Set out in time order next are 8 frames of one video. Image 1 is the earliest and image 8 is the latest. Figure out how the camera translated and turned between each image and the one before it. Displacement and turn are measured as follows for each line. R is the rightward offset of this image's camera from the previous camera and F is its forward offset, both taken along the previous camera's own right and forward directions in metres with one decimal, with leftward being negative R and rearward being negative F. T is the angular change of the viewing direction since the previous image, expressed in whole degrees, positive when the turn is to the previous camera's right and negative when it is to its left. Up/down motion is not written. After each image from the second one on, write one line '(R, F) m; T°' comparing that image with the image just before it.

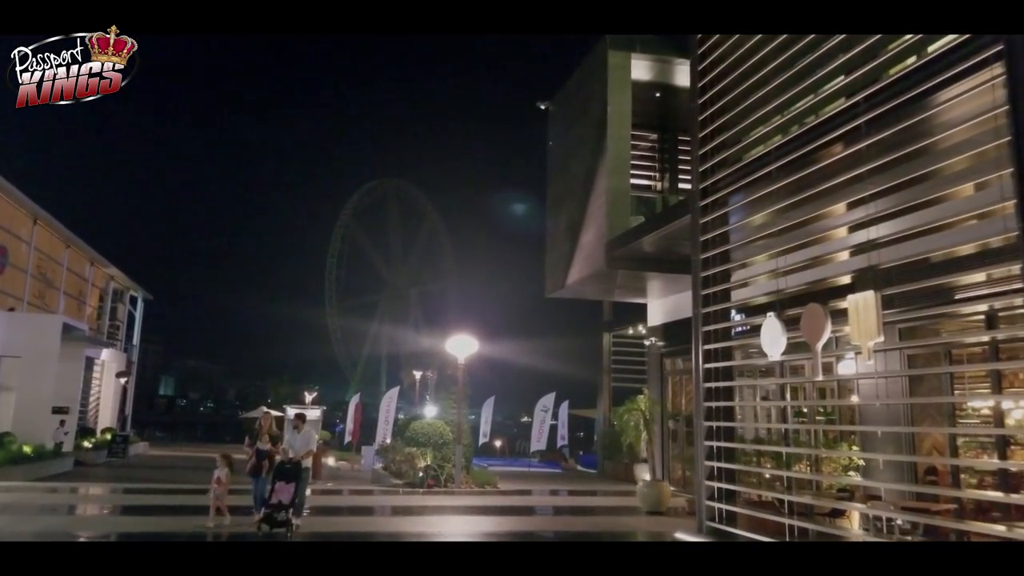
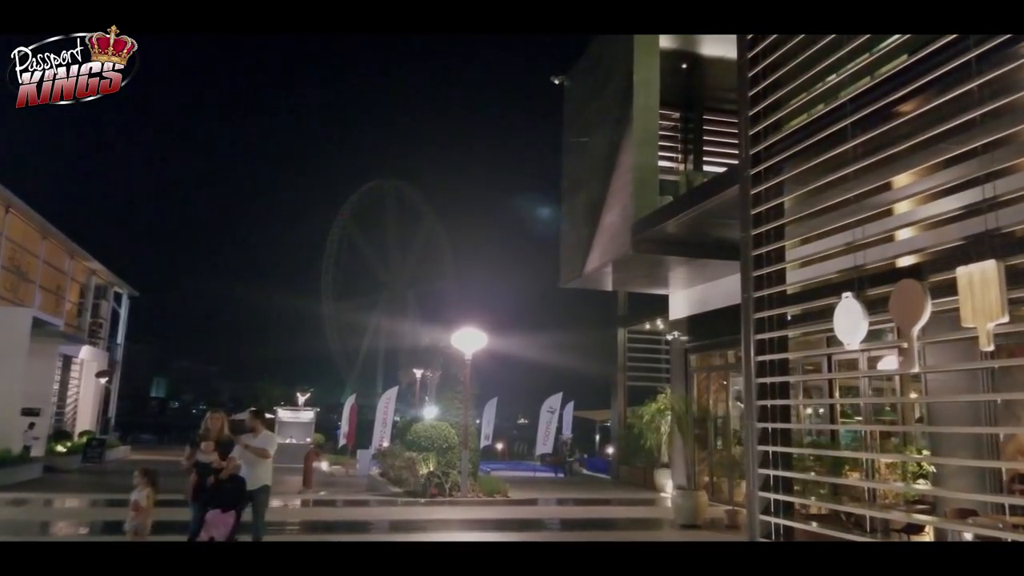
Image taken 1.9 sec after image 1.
(-0.2, +1.0) m; 0°
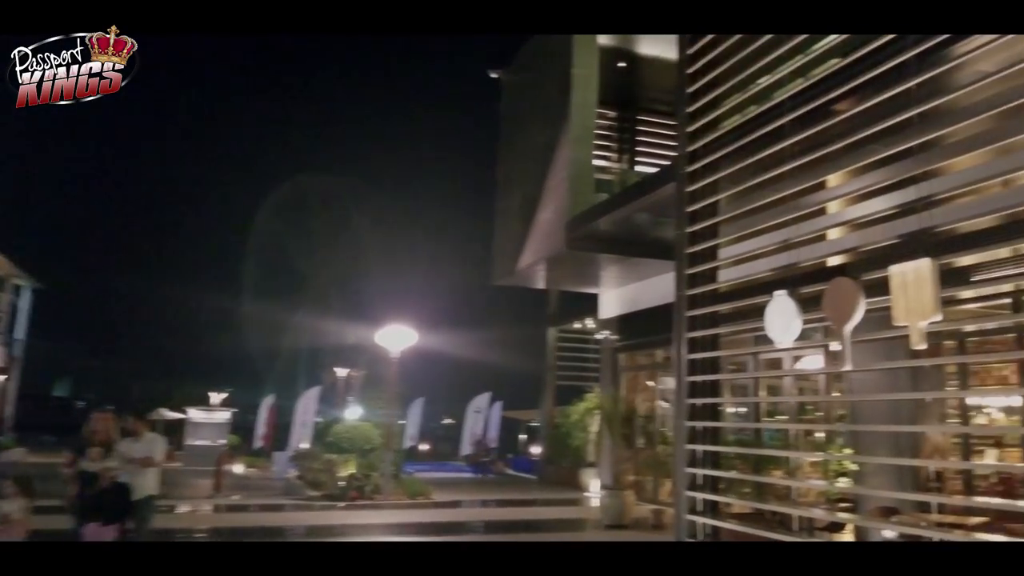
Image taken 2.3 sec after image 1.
(0.0, +0.2) m; +5°
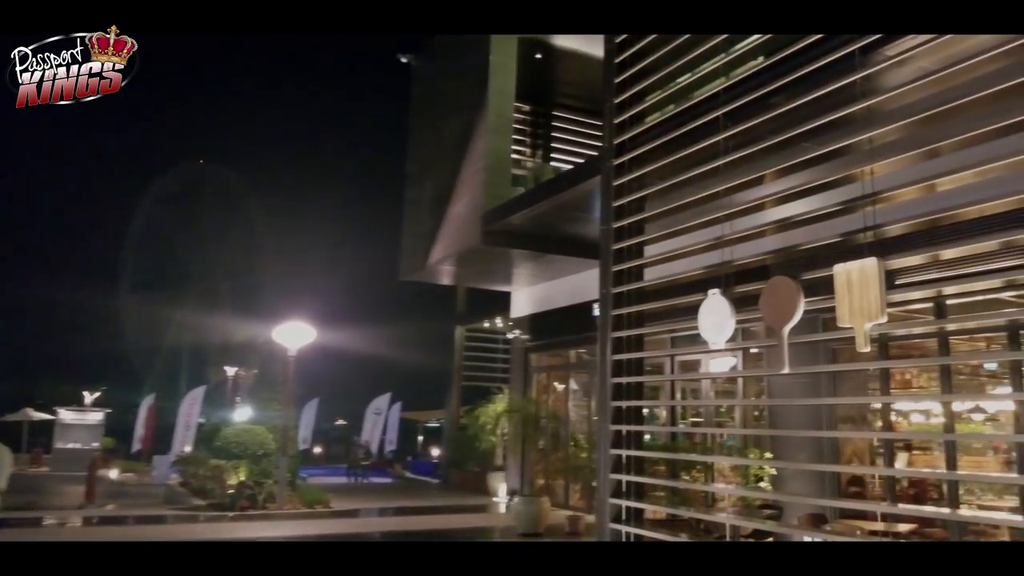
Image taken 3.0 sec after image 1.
(-0.2, +0.4) m; +7°
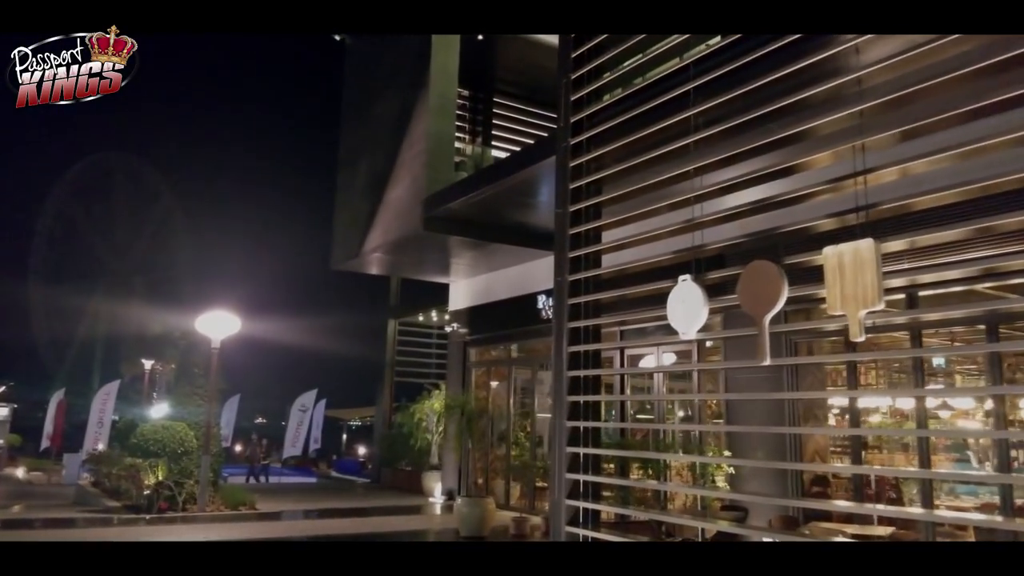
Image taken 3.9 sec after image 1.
(-0.2, +0.5) m; +5°
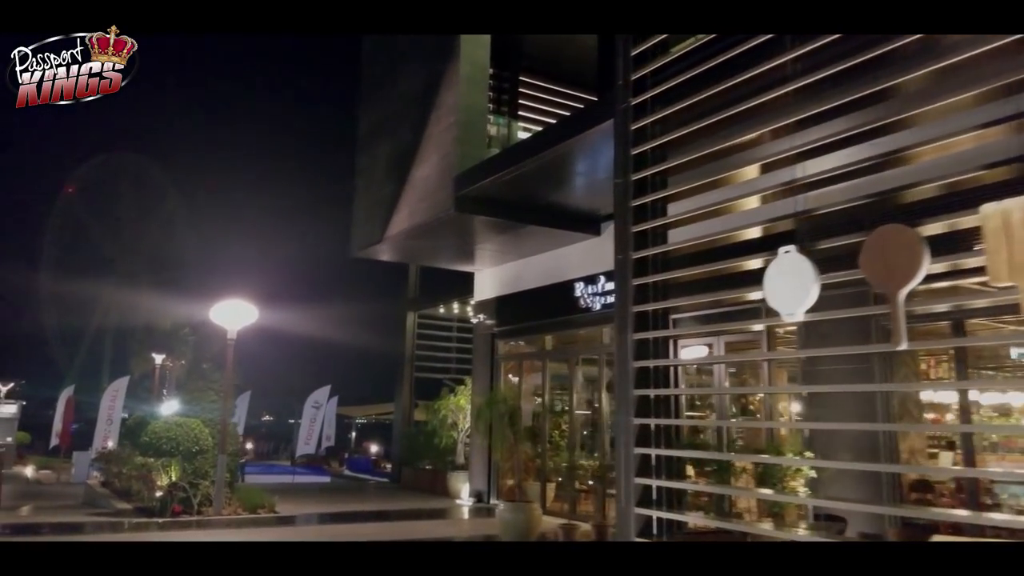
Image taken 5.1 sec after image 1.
(-0.4, +0.7) m; 0°
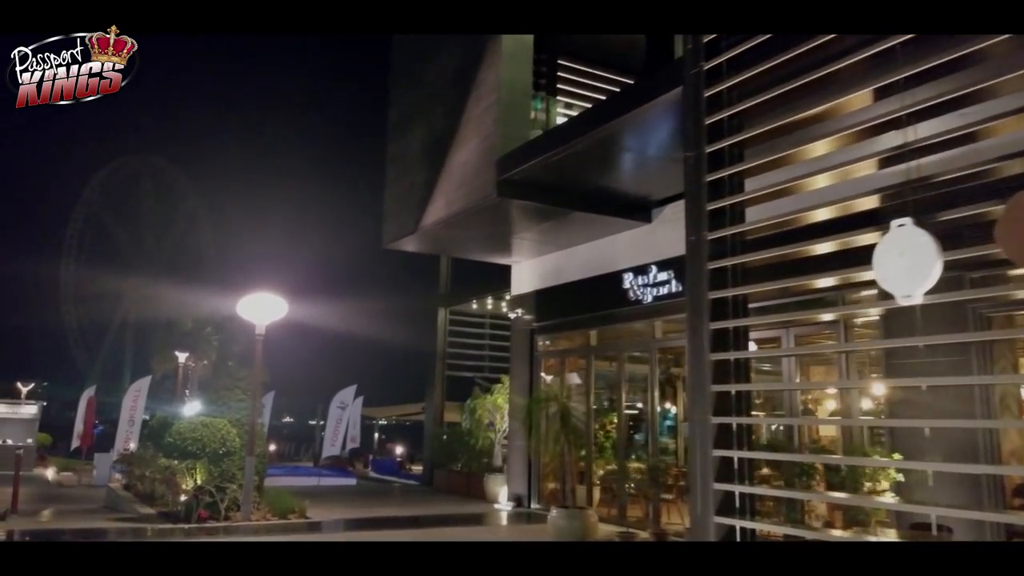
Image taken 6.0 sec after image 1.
(-0.3, +0.5) m; -1°
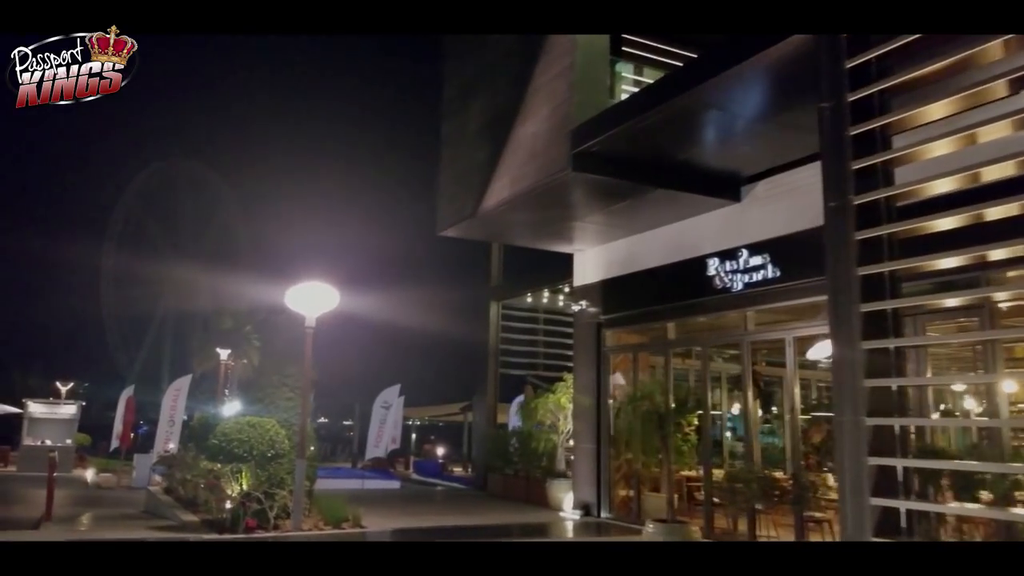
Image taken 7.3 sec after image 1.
(-0.4, +0.7) m; -2°
